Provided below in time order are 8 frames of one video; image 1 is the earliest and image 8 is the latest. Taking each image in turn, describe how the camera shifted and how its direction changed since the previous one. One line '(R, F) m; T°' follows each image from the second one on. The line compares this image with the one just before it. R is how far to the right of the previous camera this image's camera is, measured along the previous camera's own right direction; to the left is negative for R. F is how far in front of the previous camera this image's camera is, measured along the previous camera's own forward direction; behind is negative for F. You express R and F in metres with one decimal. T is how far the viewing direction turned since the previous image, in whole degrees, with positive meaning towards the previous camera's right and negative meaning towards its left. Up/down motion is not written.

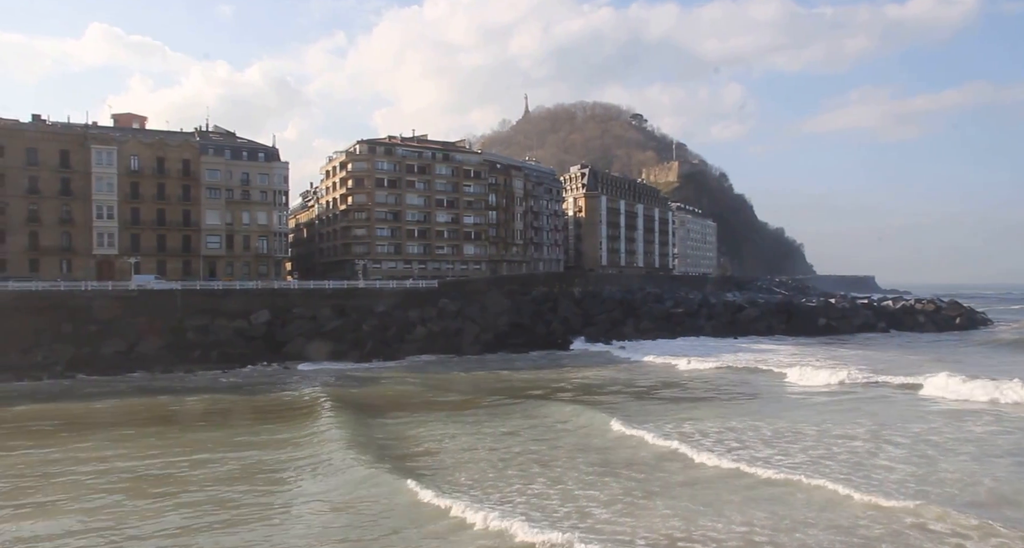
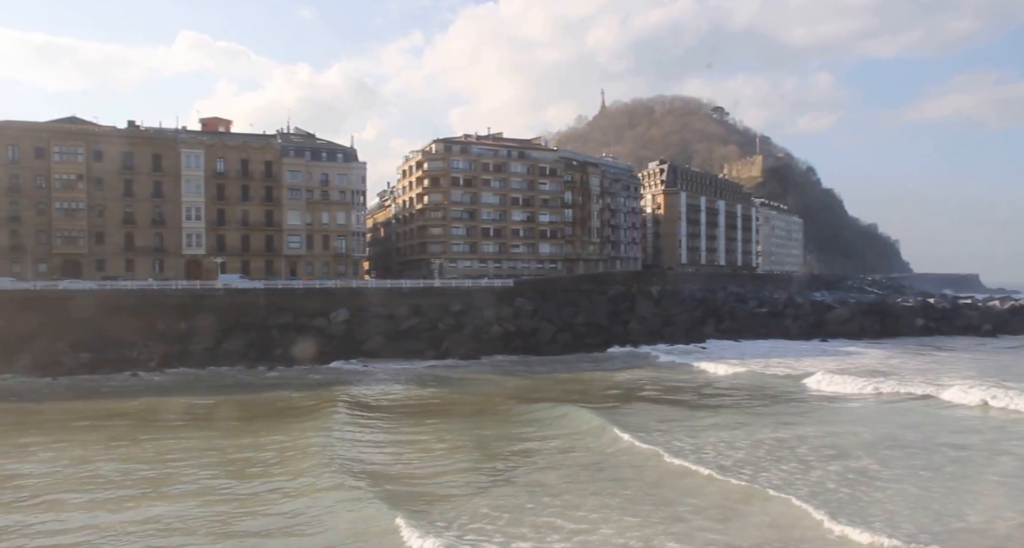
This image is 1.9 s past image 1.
(-0.1, +0.8) m; -6°
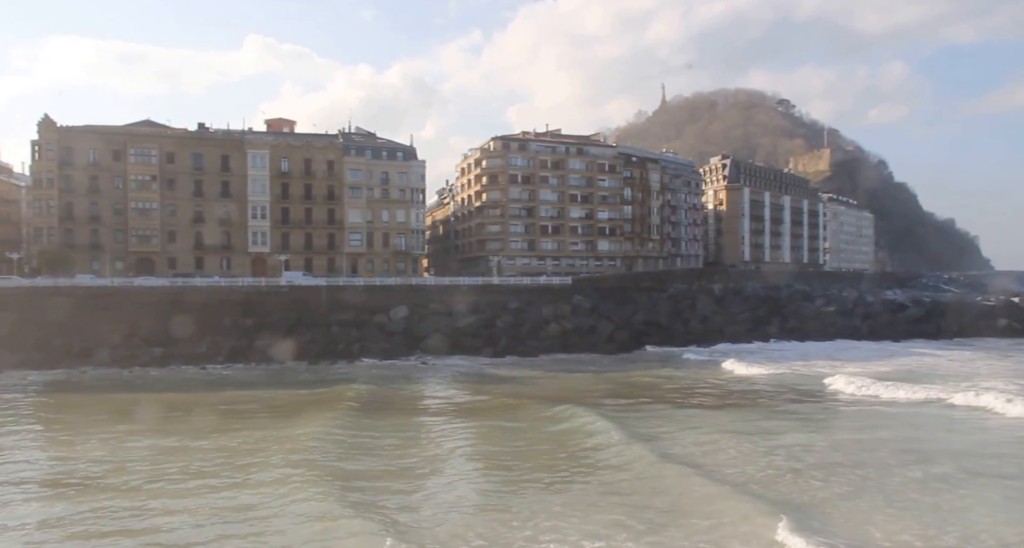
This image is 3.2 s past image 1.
(+0.2, +0.3) m; -4°
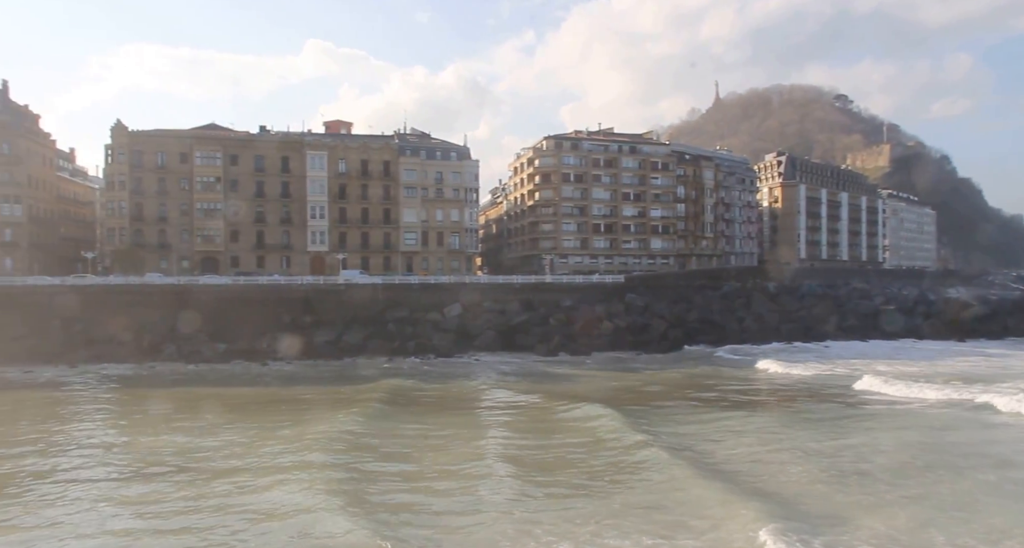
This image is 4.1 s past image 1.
(+0.1, -0.6) m; -4°
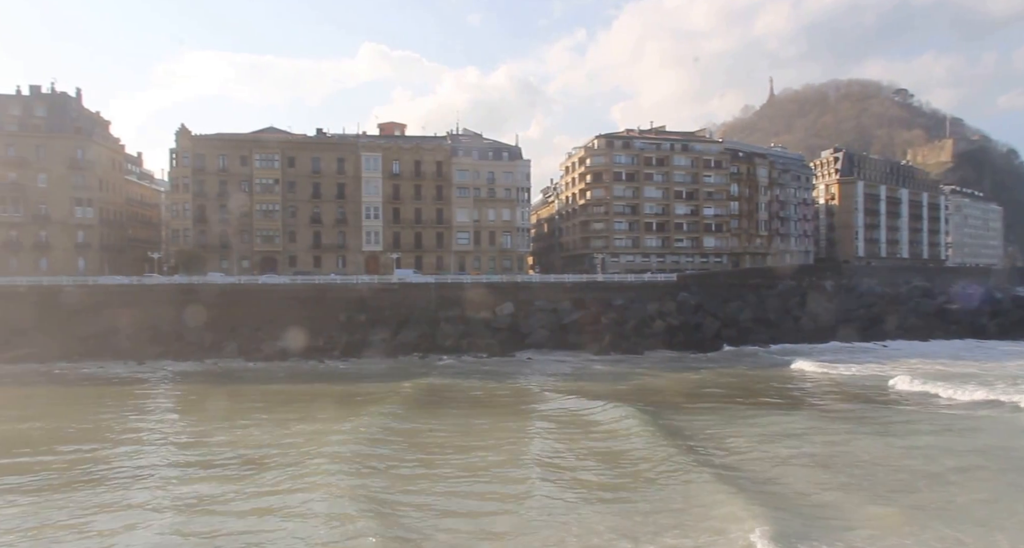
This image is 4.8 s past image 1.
(0.0, -0.4) m; -4°
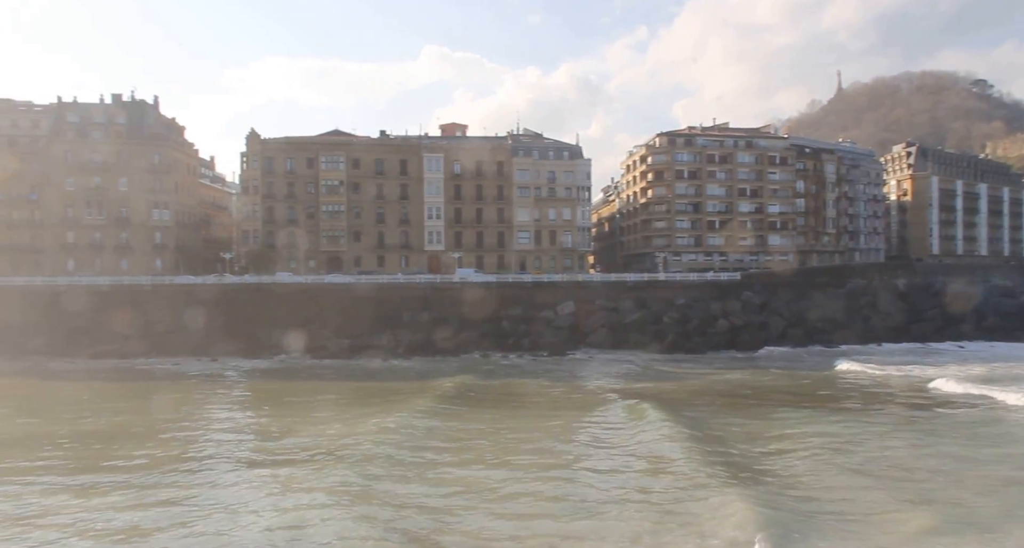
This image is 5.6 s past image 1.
(0.0, -0.2) m; -4°
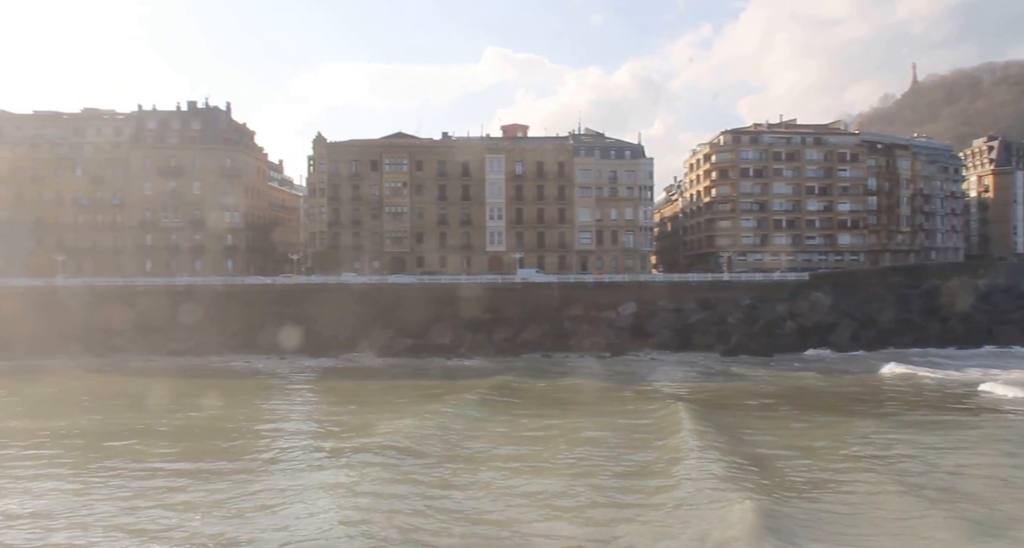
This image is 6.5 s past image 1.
(+0.2, +0.1) m; -5°
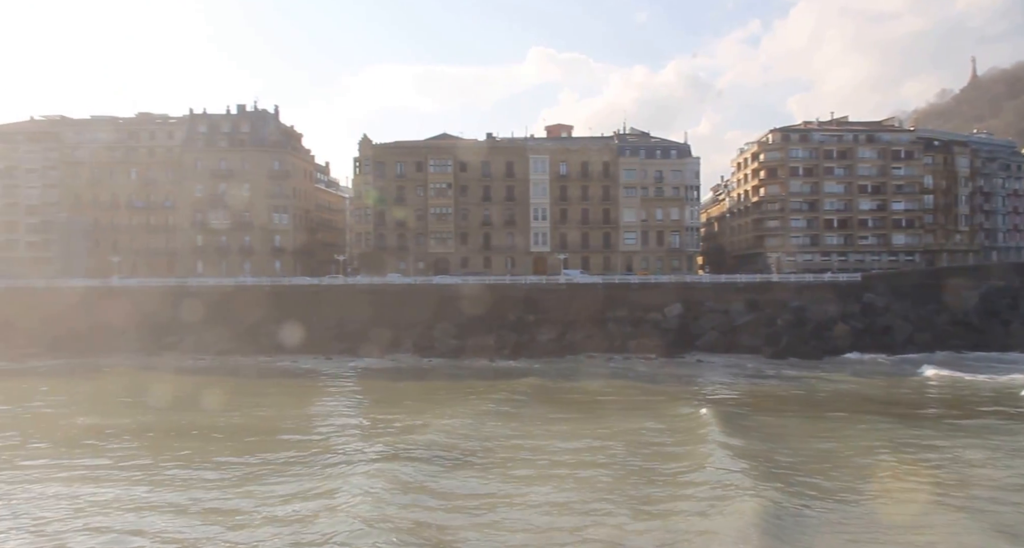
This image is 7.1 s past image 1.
(-0.1, +0.2) m; -3°
